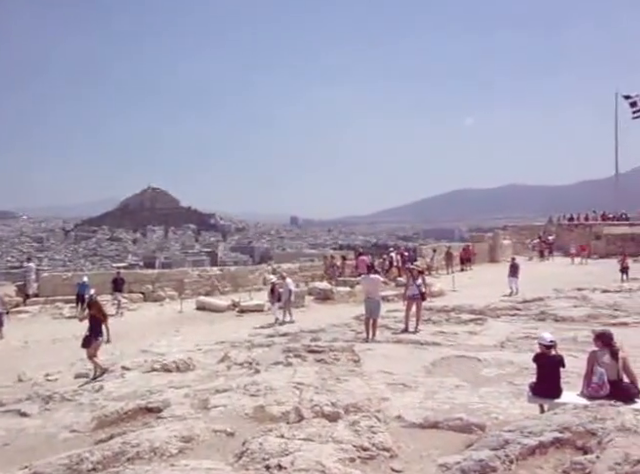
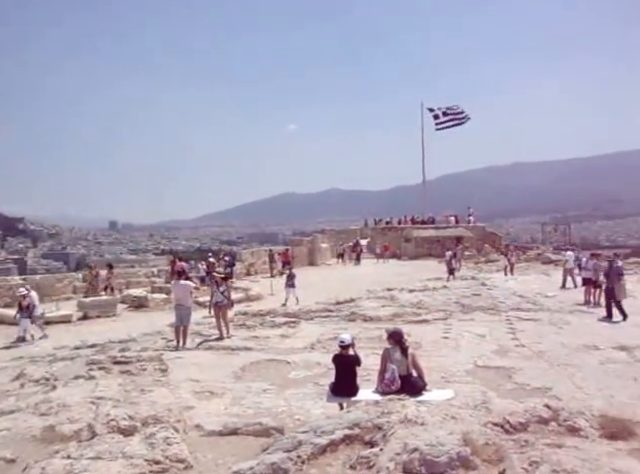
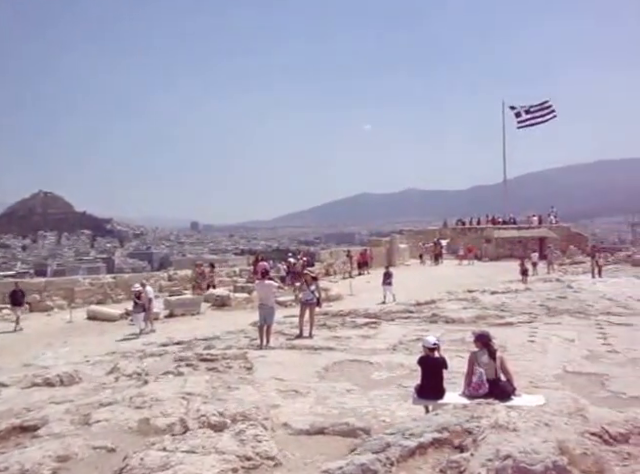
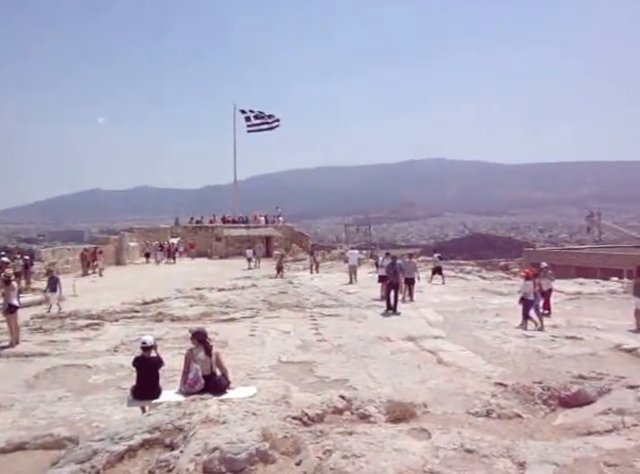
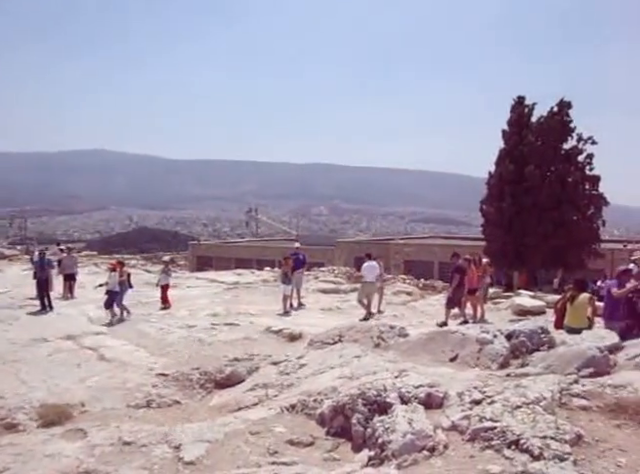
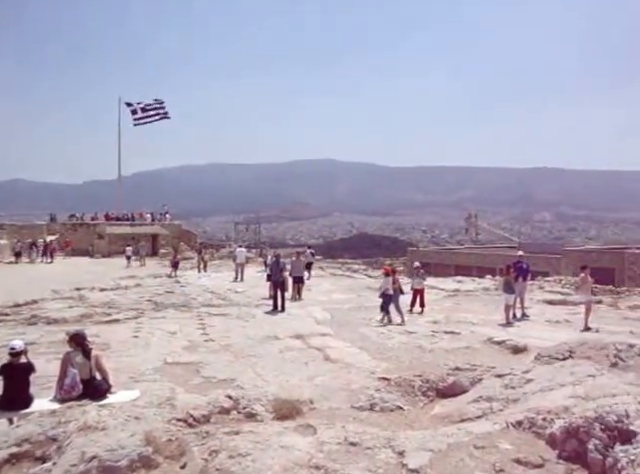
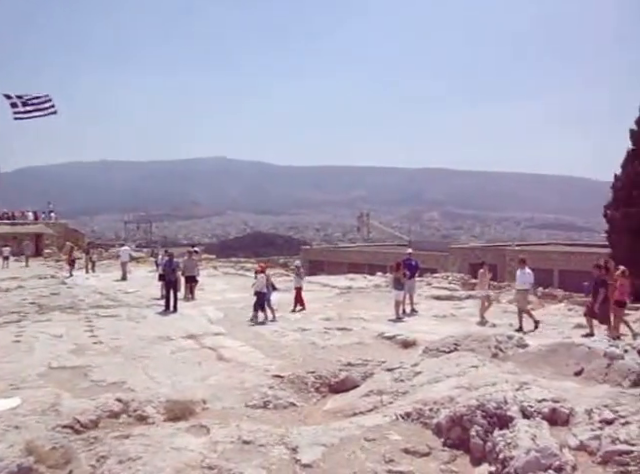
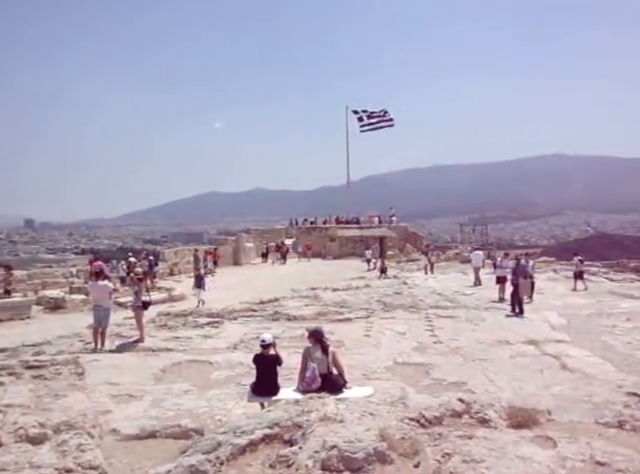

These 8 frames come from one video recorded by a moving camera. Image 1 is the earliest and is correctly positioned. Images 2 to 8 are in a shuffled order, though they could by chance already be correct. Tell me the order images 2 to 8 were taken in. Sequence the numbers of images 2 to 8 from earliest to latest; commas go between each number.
3, 2, 8, 4, 6, 7, 5
